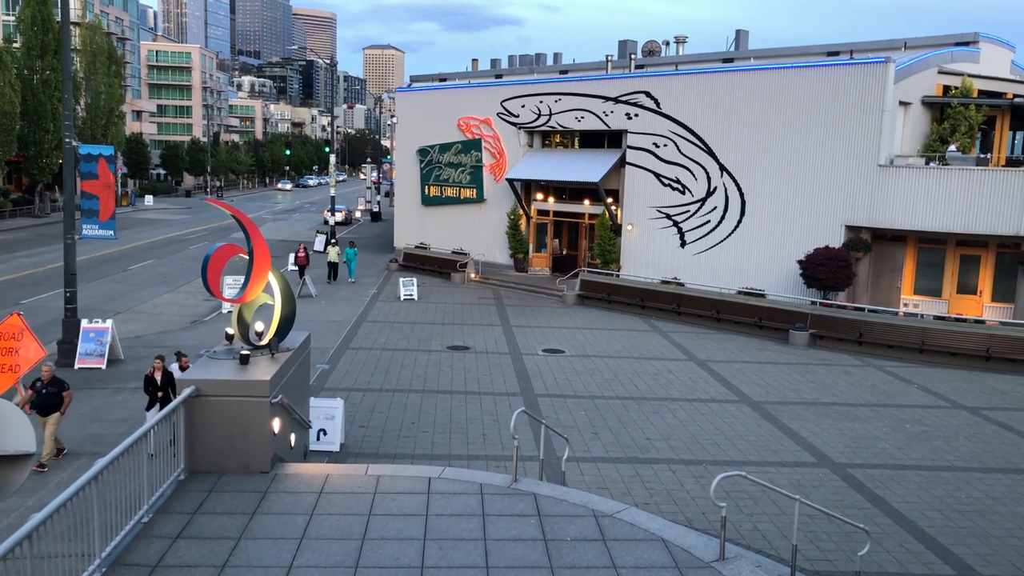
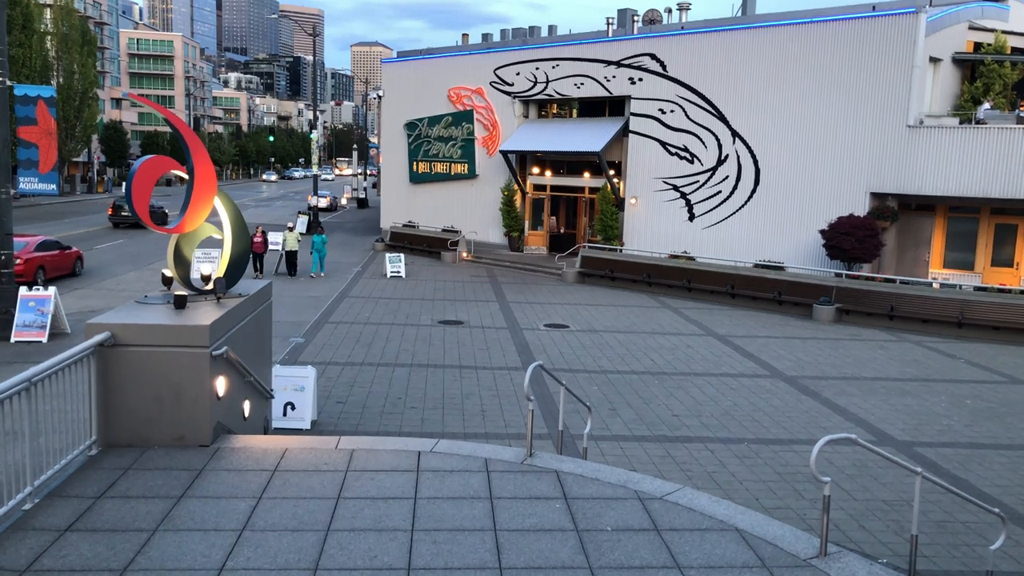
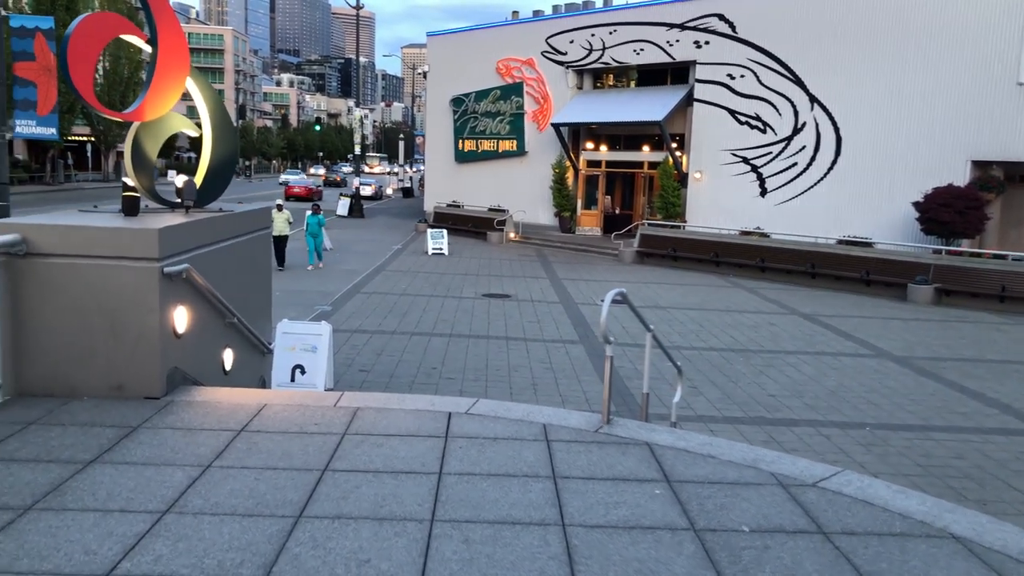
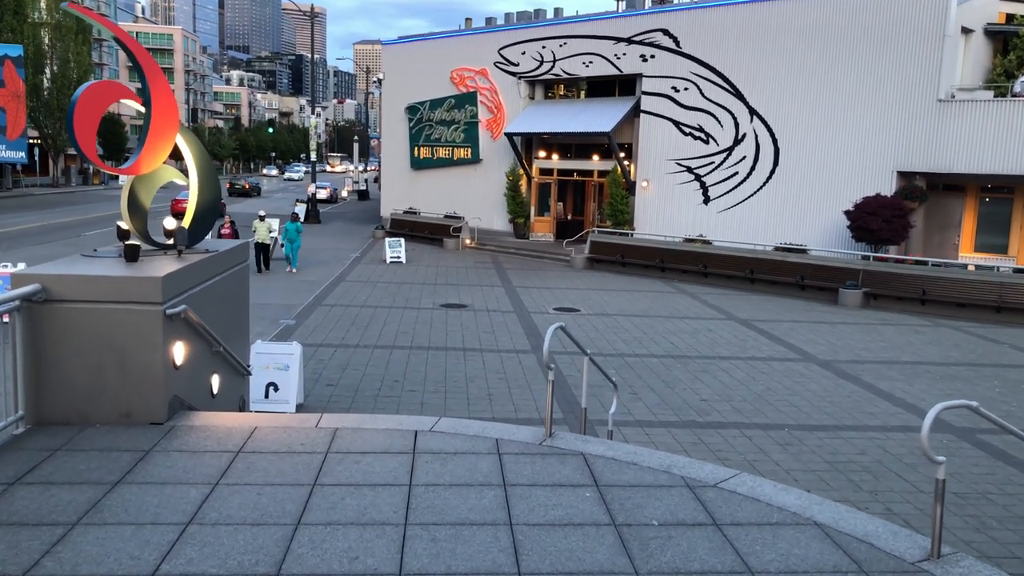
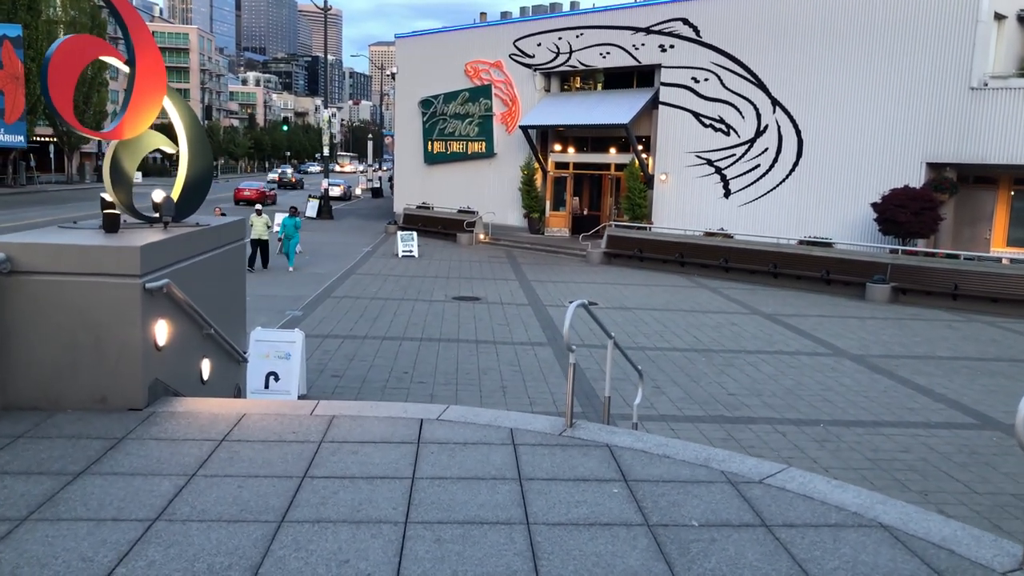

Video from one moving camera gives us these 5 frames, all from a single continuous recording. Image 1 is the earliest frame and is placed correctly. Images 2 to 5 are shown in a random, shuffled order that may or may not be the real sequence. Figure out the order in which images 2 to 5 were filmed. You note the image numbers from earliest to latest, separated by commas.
2, 4, 5, 3
